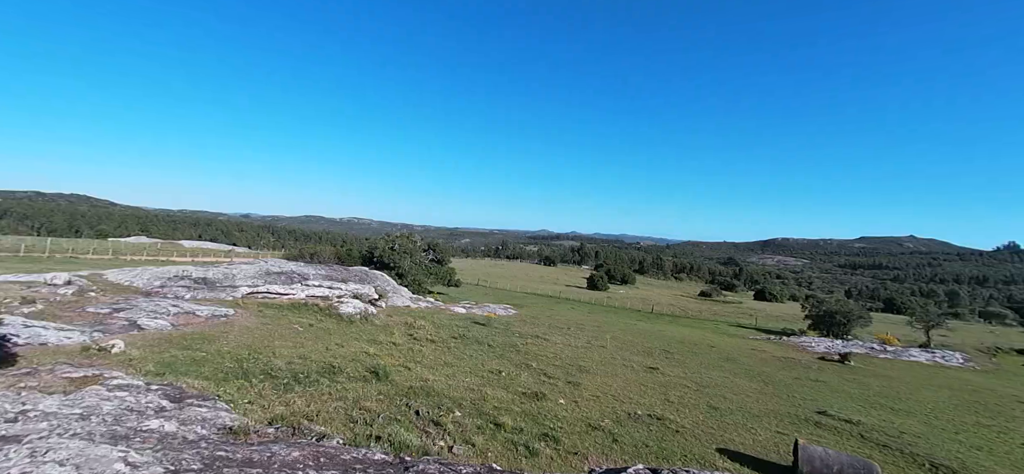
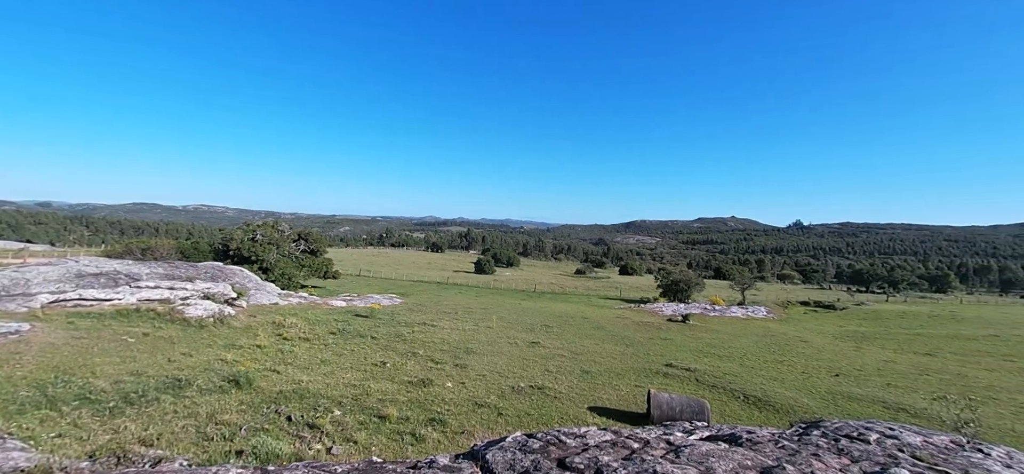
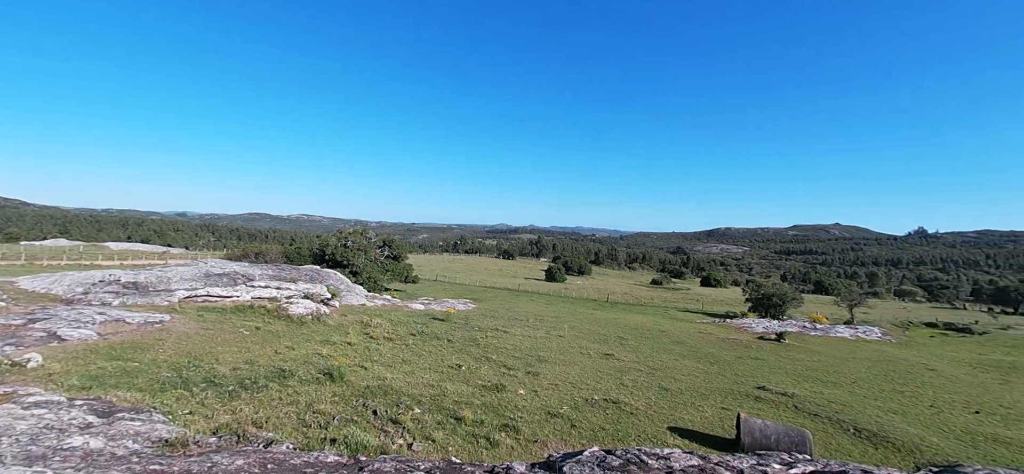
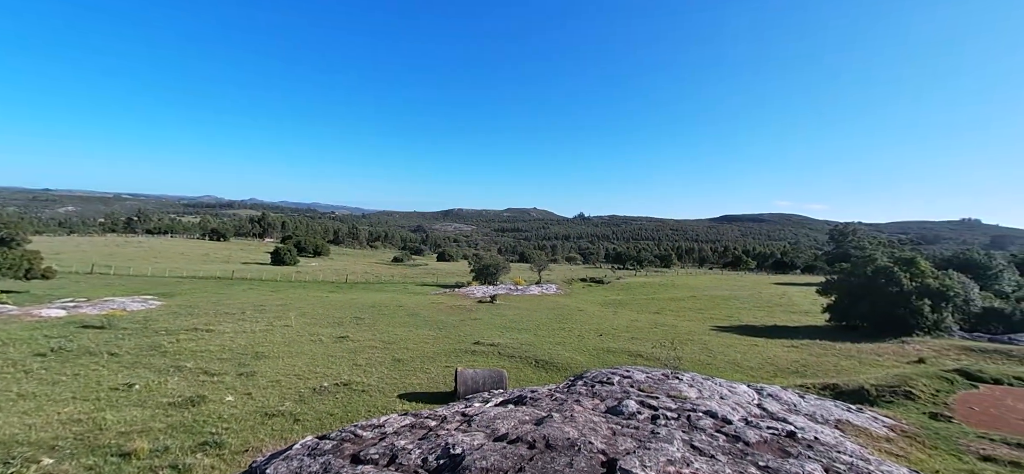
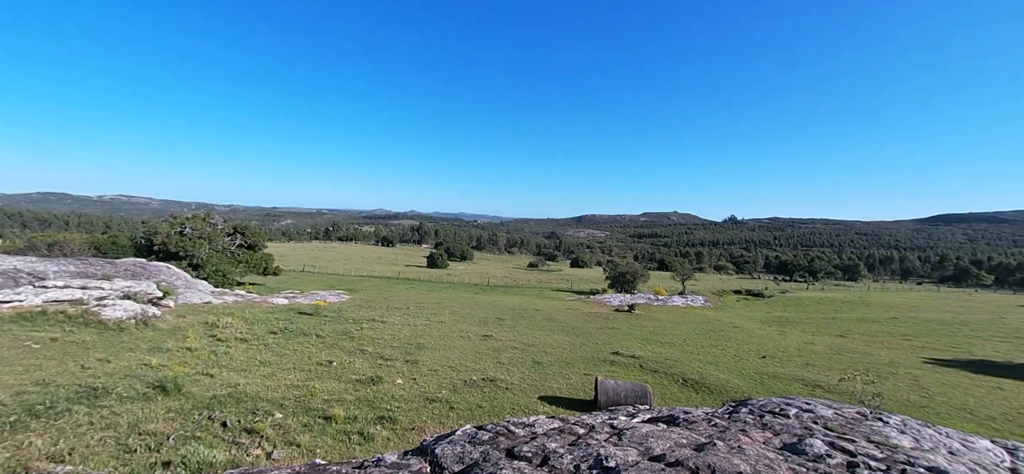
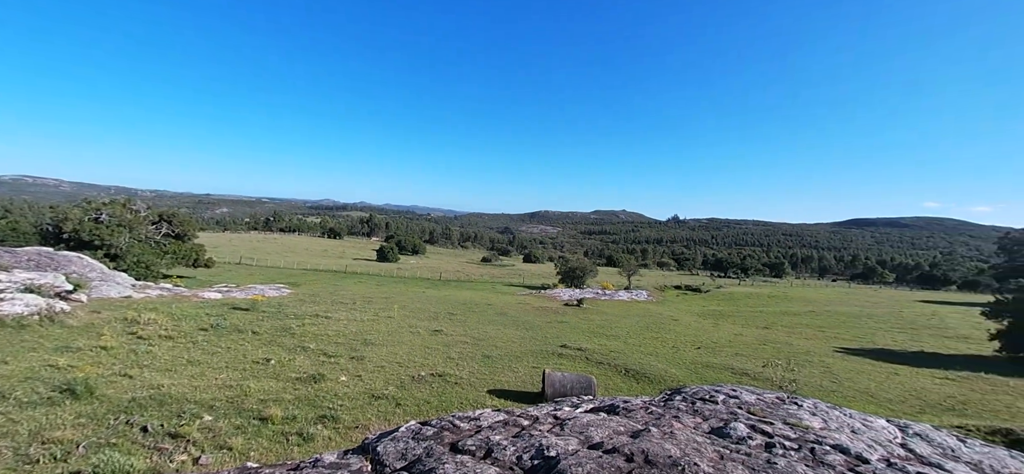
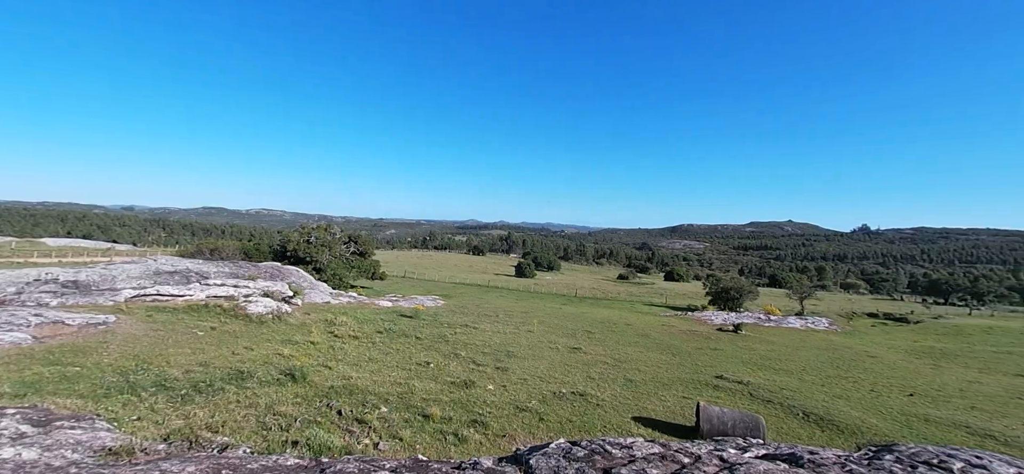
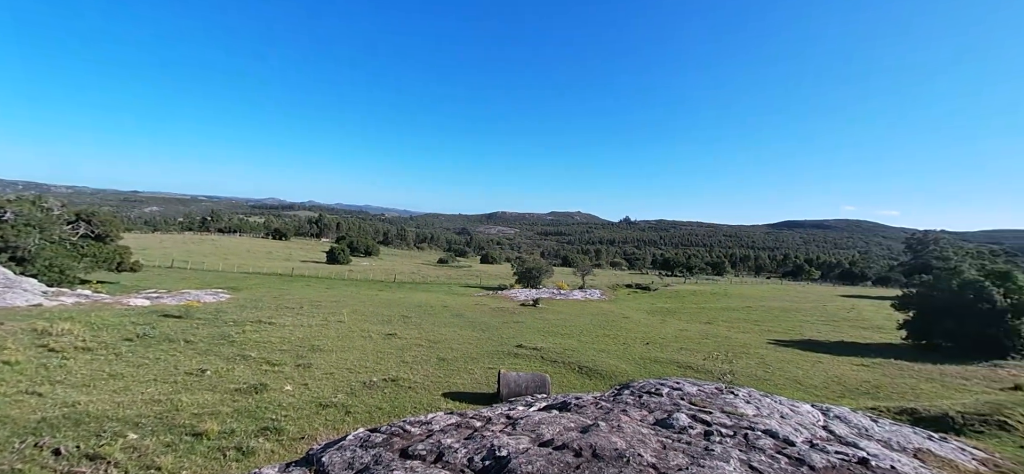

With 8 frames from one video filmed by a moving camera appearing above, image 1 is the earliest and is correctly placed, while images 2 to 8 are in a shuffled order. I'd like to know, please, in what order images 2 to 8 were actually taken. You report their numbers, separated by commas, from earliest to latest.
3, 7, 2, 5, 6, 8, 4
